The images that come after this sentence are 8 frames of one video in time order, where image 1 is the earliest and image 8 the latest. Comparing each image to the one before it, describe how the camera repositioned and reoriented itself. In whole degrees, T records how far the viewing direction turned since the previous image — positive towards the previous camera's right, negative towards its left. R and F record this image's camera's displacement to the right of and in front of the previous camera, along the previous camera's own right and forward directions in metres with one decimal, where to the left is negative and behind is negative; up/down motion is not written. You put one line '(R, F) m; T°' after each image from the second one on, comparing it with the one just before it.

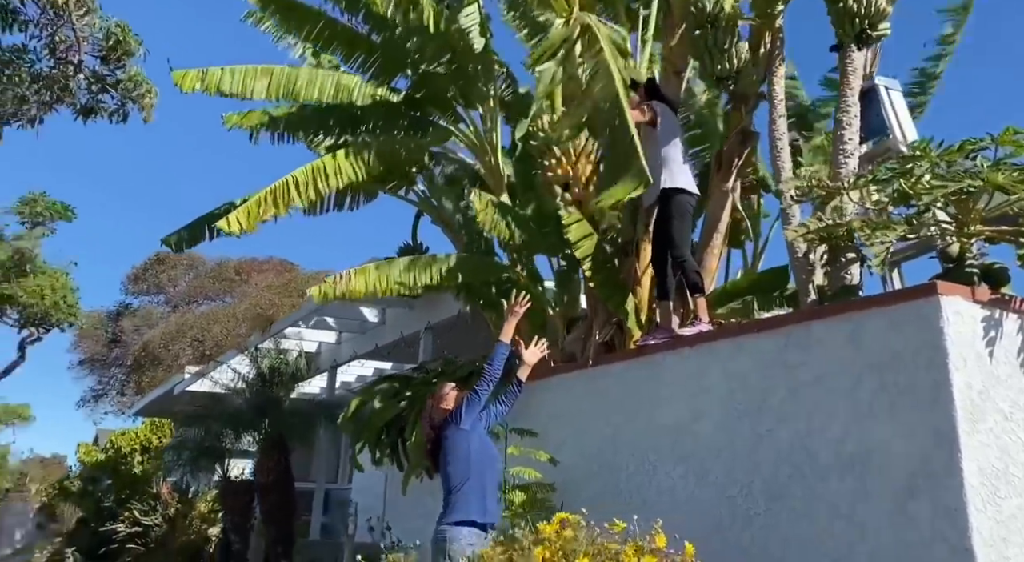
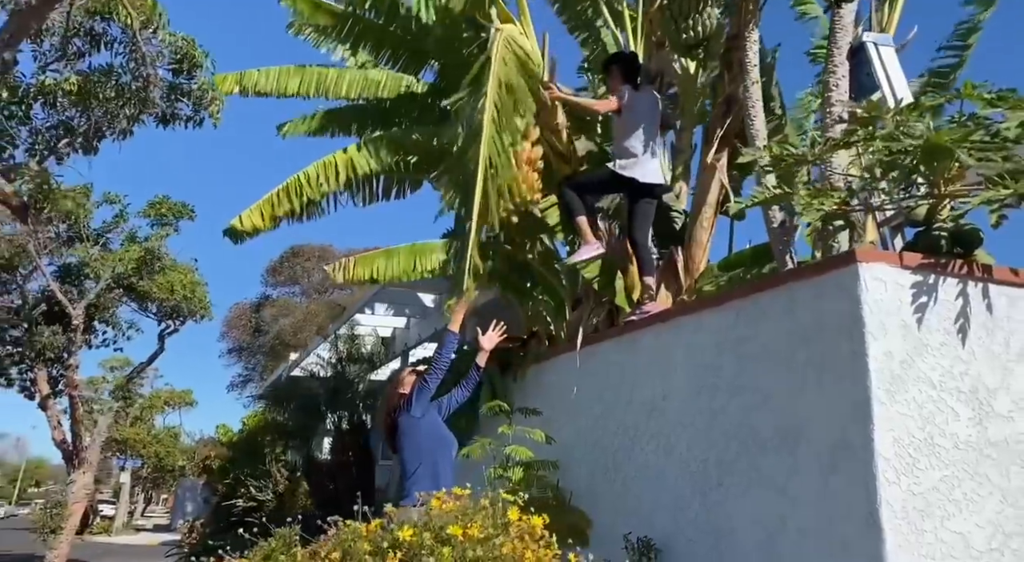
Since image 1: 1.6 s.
(+1.2, -0.1) m; -10°
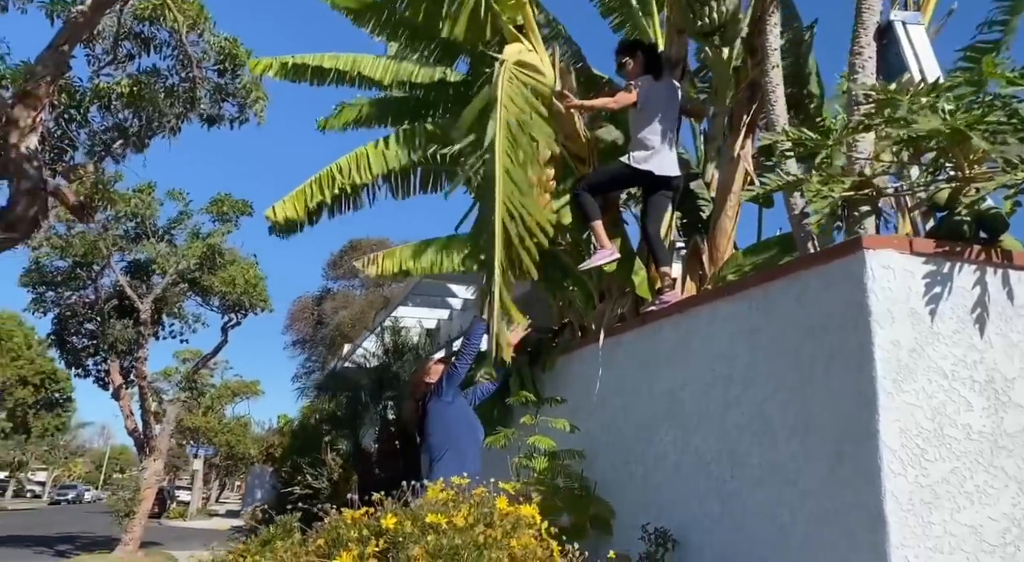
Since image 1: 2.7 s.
(+0.3, 0.0) m; -5°
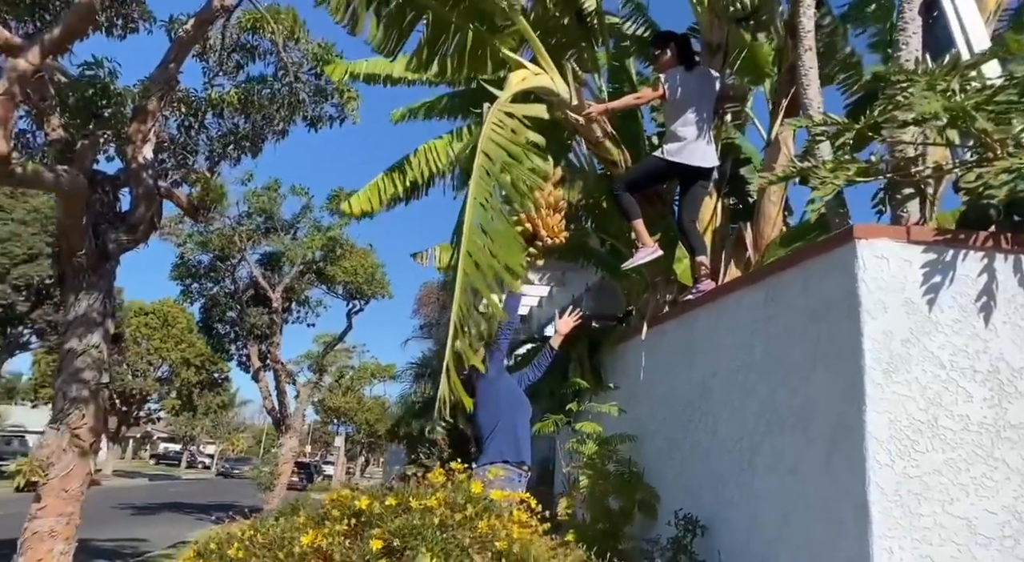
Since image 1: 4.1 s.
(+0.7, -0.2) m; -10°
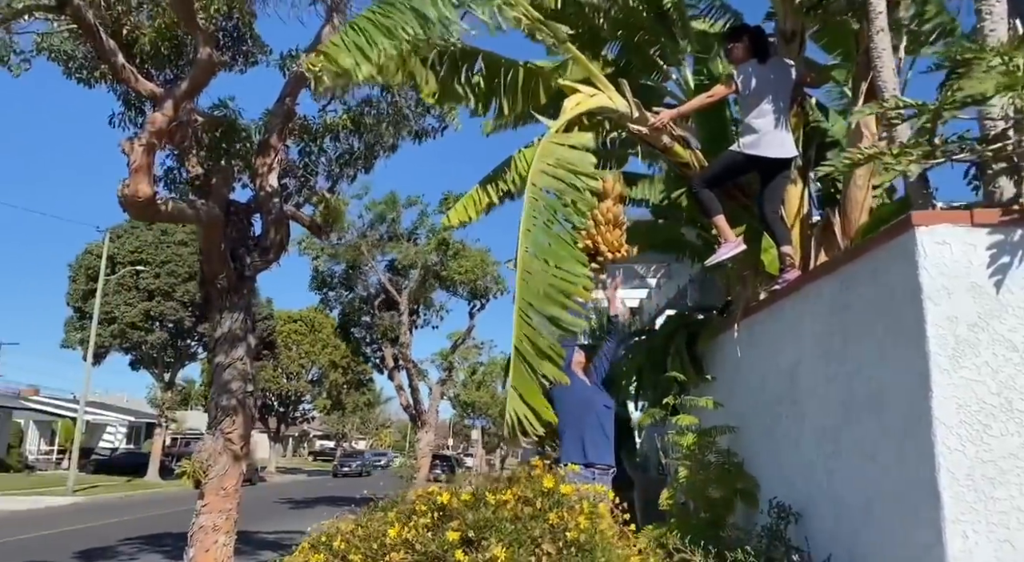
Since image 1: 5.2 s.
(+0.4, -0.3) m; -9°
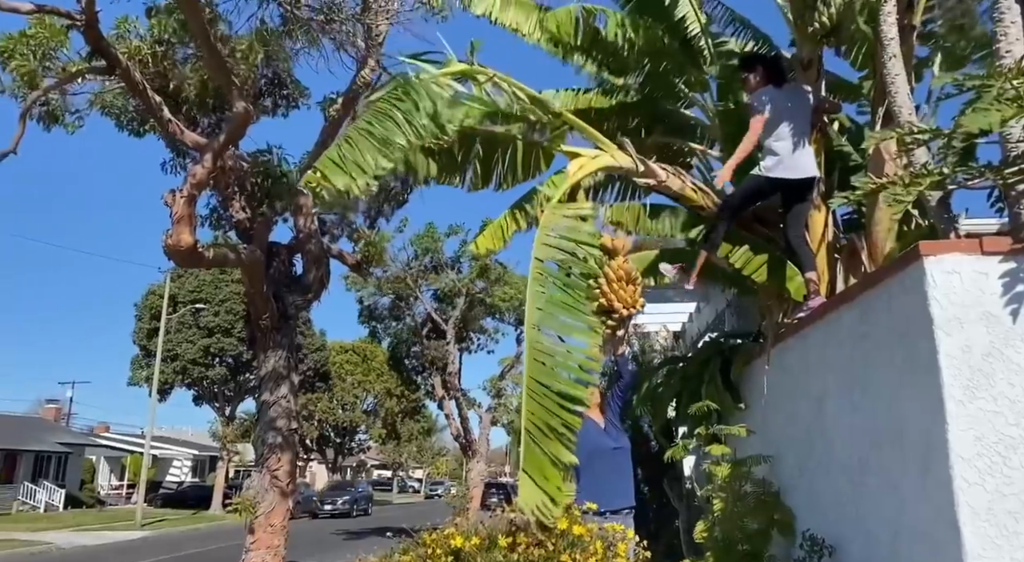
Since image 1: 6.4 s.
(+0.2, -0.1) m; -4°
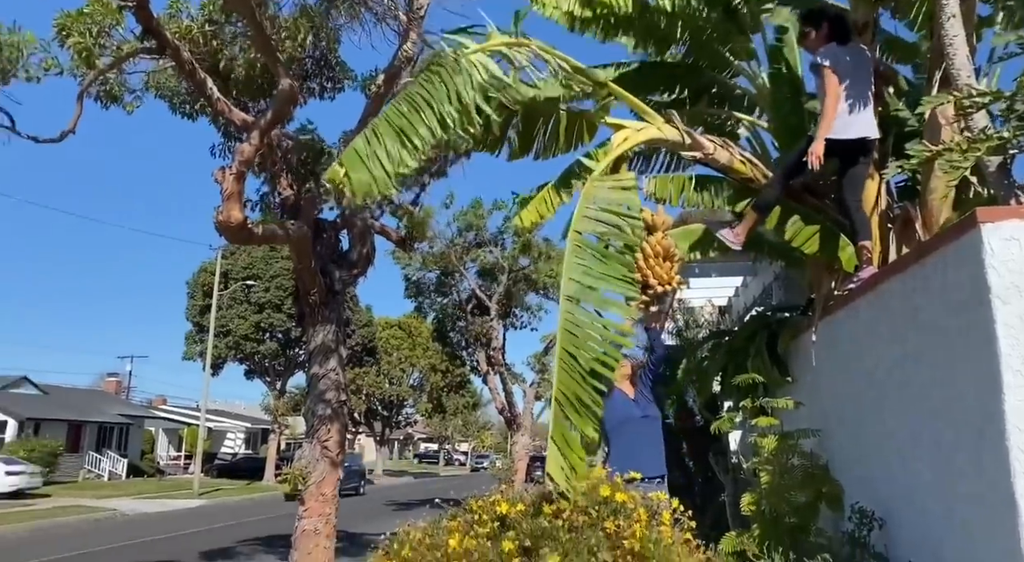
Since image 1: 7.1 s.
(0.0, 0.0) m; -3°
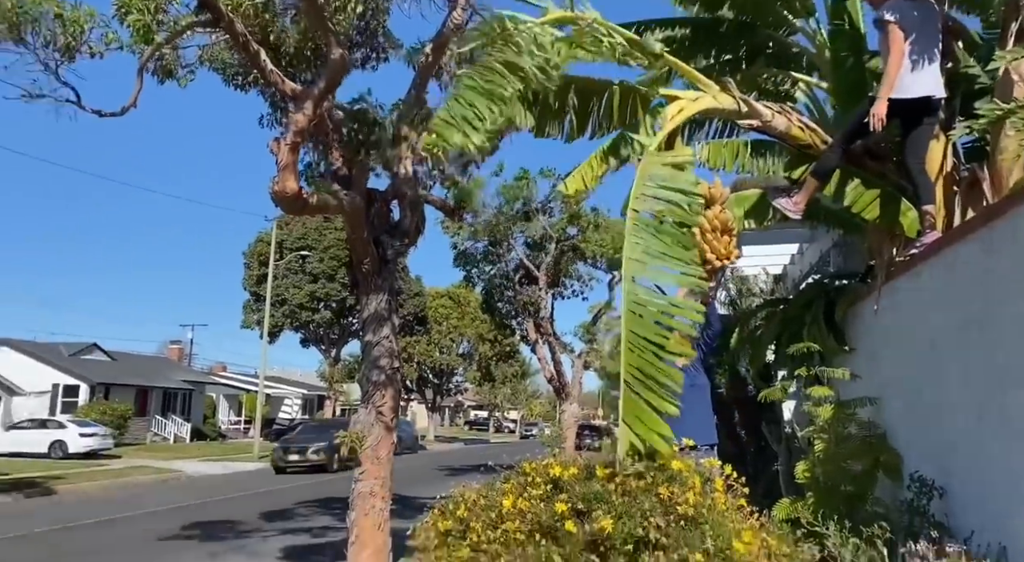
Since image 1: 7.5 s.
(0.0, 0.0) m; -4°
